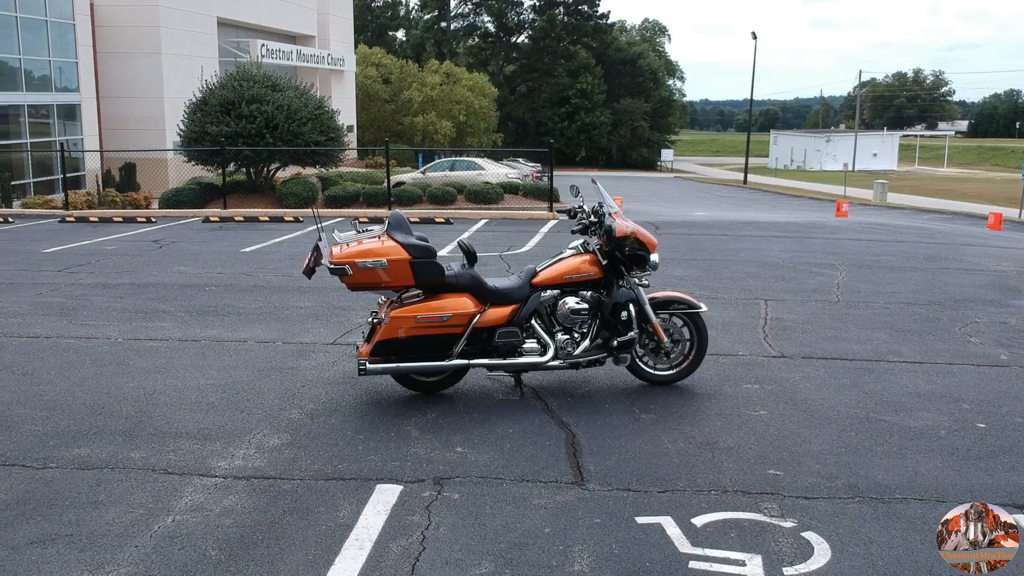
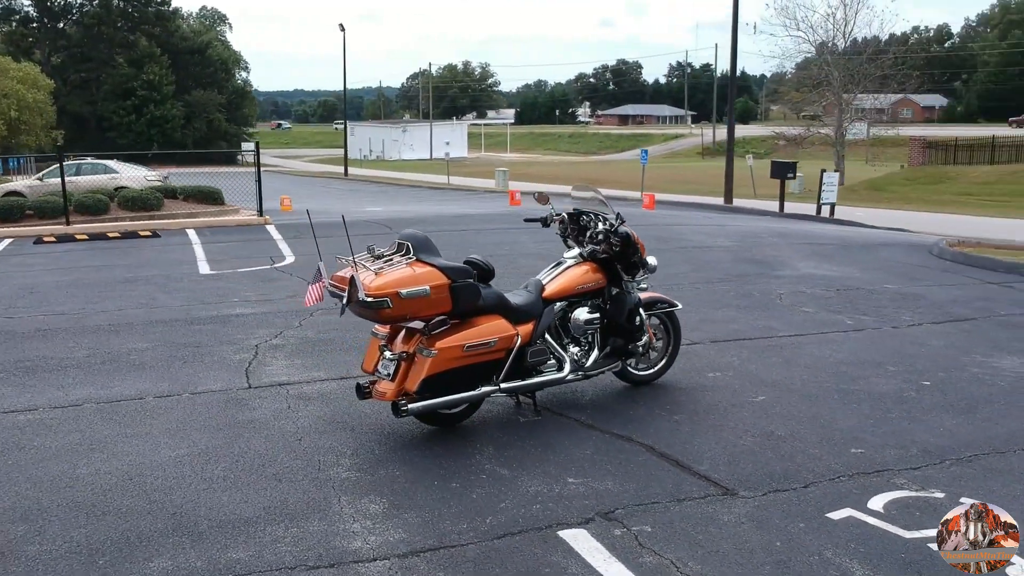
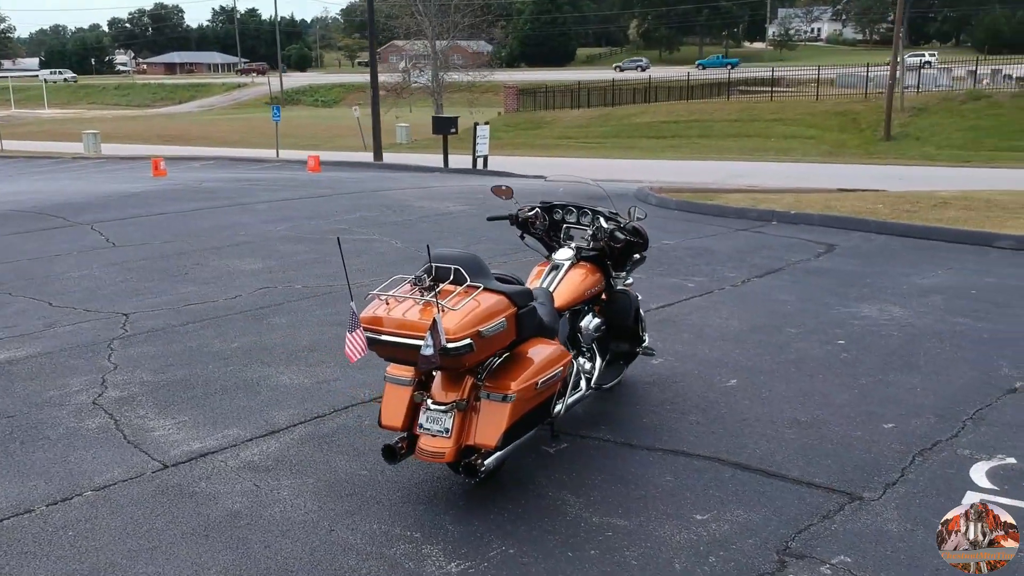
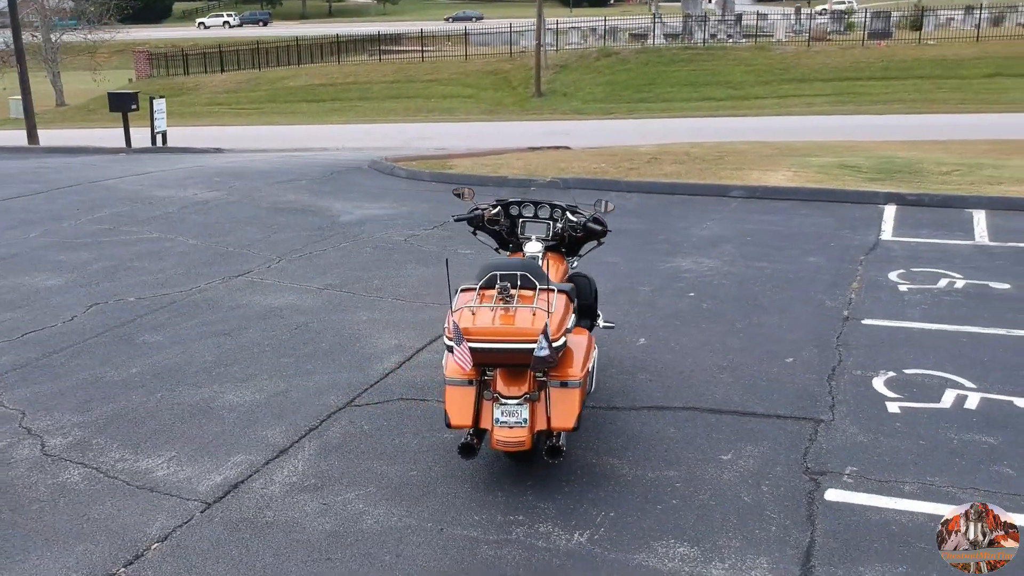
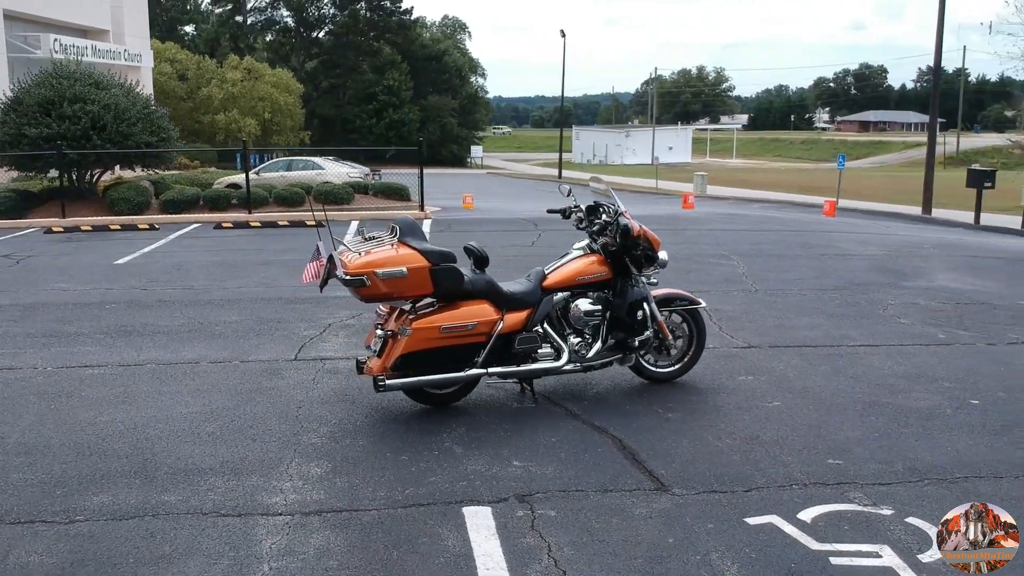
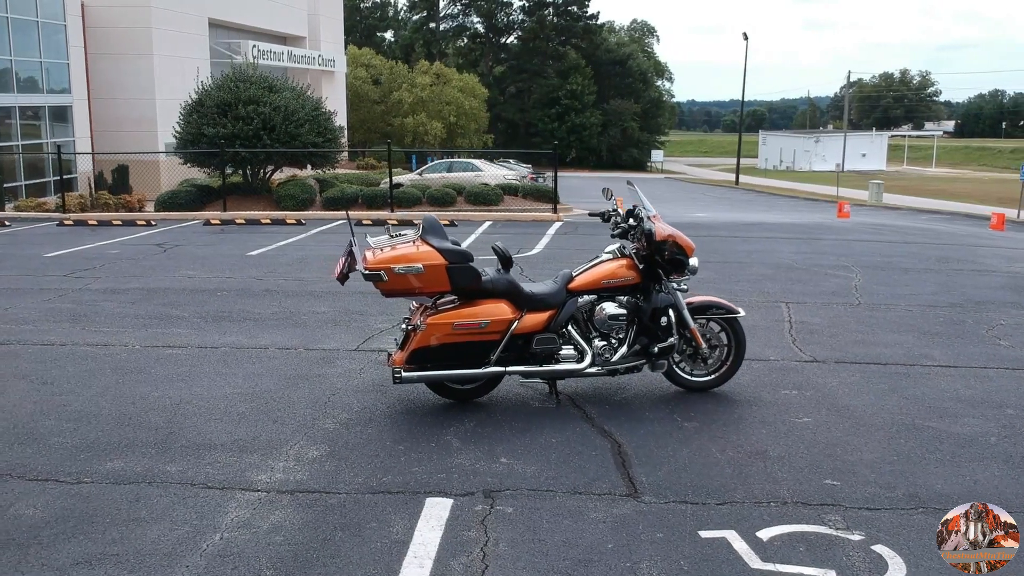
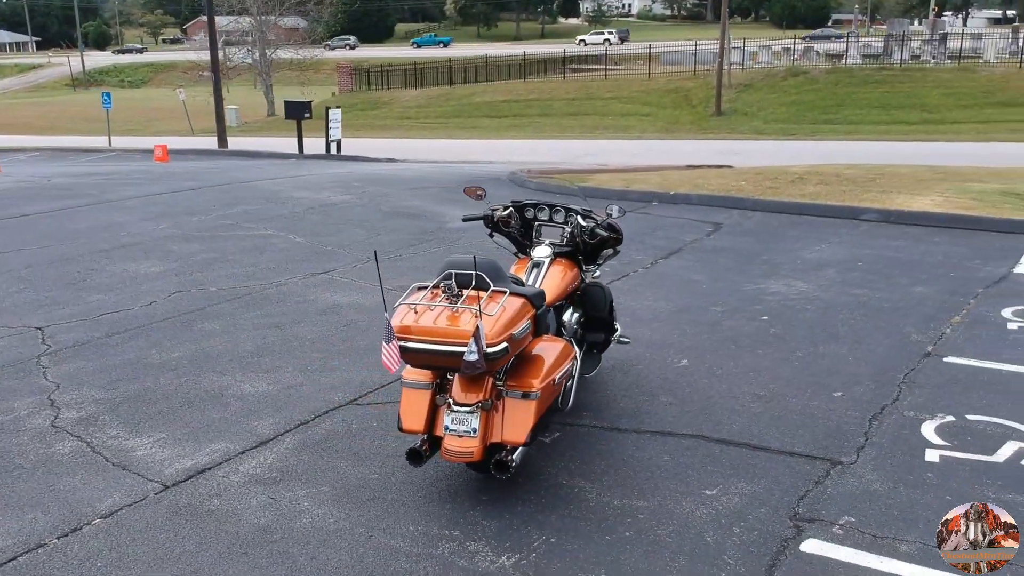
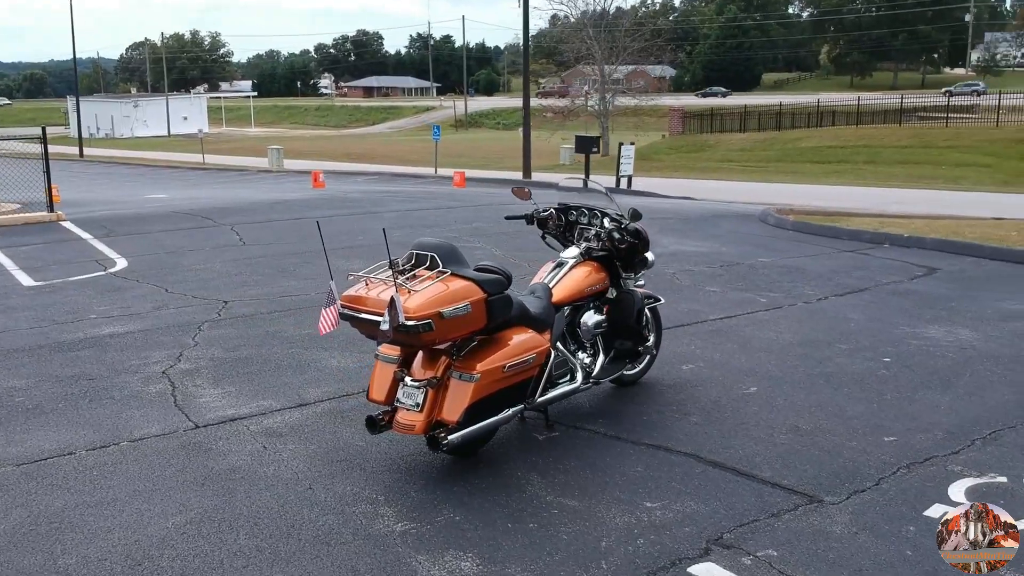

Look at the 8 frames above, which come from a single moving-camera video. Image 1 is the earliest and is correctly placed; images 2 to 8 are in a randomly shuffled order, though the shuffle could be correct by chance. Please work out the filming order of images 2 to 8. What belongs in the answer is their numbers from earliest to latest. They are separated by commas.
6, 5, 2, 8, 3, 7, 4
